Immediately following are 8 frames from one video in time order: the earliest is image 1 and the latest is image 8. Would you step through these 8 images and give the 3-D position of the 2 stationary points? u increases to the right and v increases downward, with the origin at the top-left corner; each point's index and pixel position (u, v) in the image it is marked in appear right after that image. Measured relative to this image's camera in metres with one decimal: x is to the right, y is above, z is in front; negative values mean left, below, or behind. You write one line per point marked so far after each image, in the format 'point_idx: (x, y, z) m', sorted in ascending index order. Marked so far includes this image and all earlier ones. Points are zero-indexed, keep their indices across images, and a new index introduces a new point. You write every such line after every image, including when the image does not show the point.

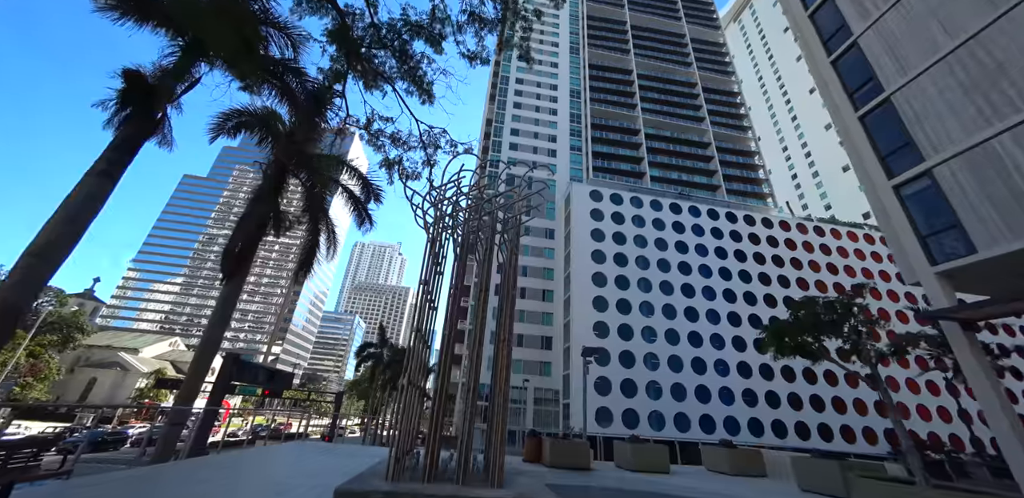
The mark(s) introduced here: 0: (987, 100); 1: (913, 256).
0: (+11.9, +3.7, +9.3) m
1: (+11.3, -0.2, +10.4) m
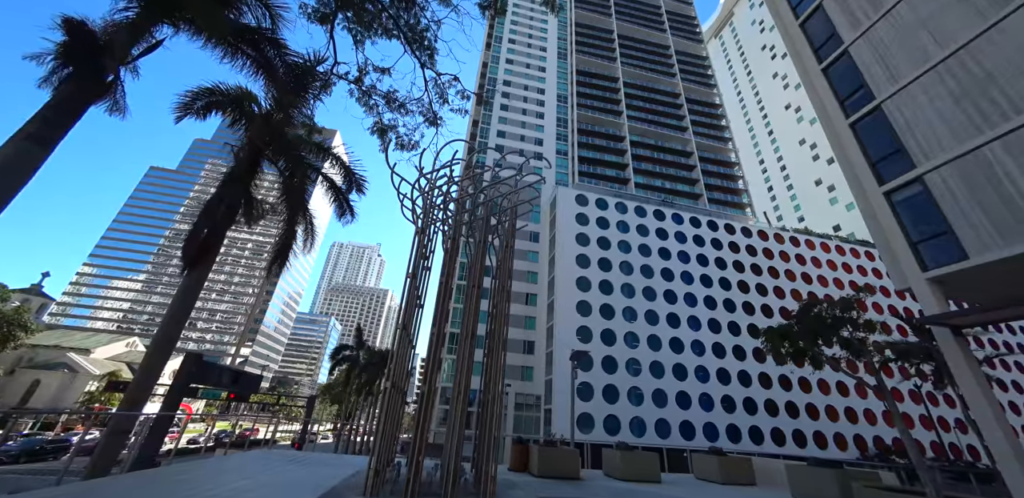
0: (+11.8, +3.5, +9.4) m
1: (+11.0, -0.4, +10.5) m
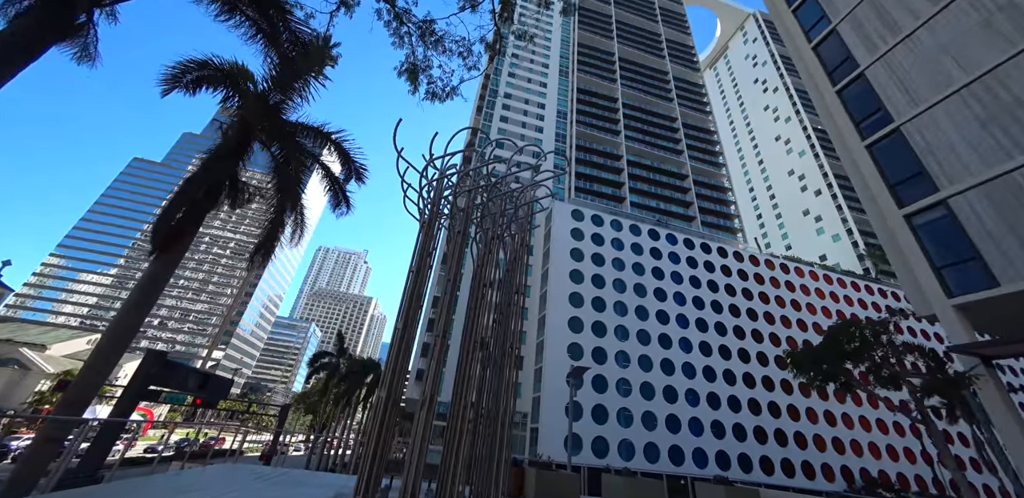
0: (+12.2, +2.8, +9.2) m
1: (+11.2, -1.0, +10.1) m
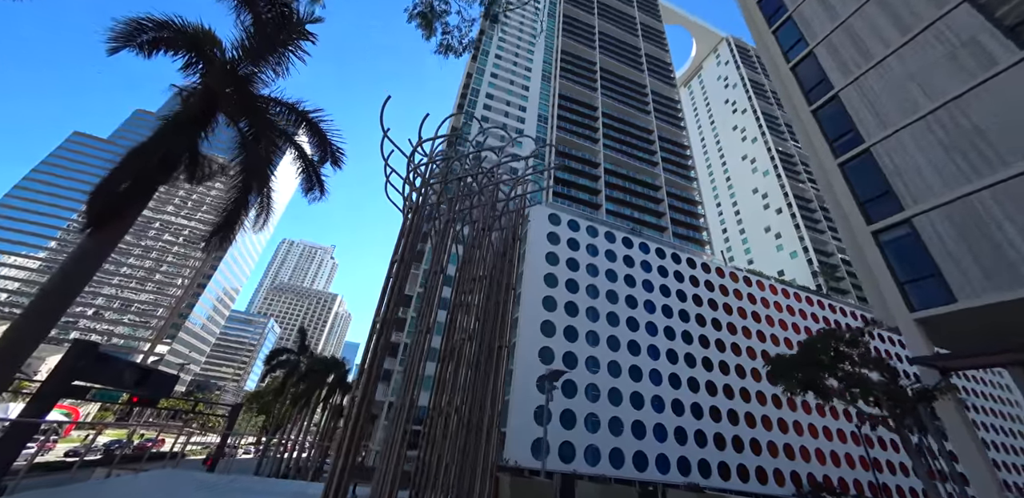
0: (+11.9, +2.3, +9.8) m
1: (+10.7, -1.5, +10.5) m
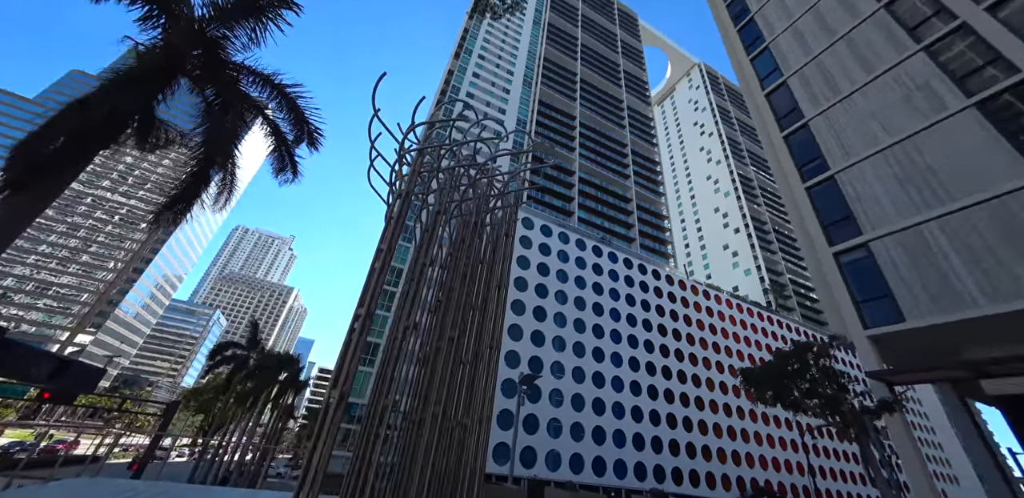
0: (+11.6, +1.6, +10.7) m
1: (+10.1, -2.1, +11.3) m
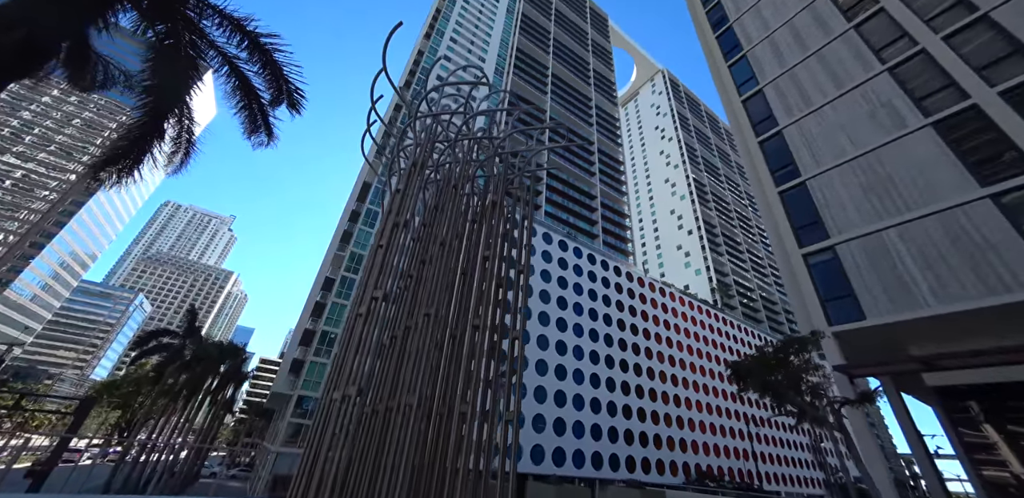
0: (+11.4, +1.5, +11.6) m
1: (+9.7, -2.2, +12.0) m
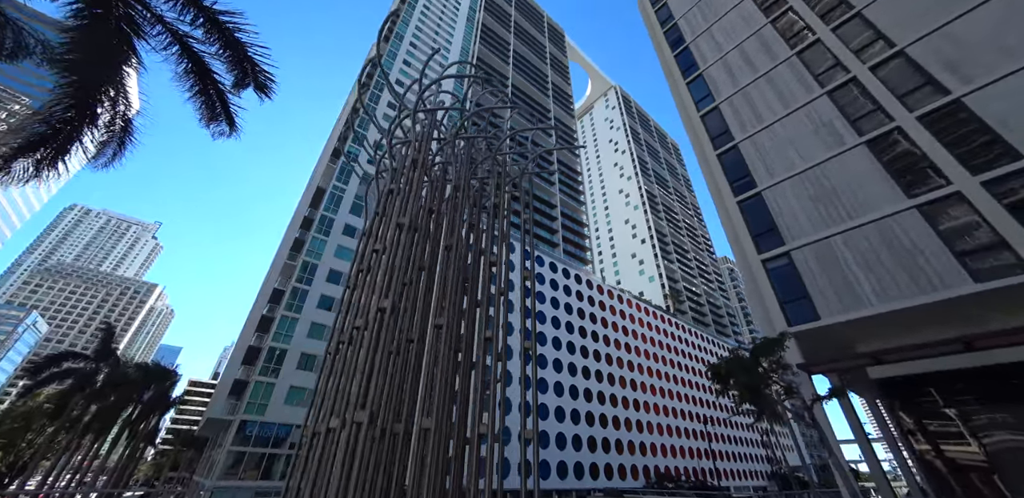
0: (+10.7, +1.3, +12.8) m
1: (+8.9, -2.4, +12.9) m
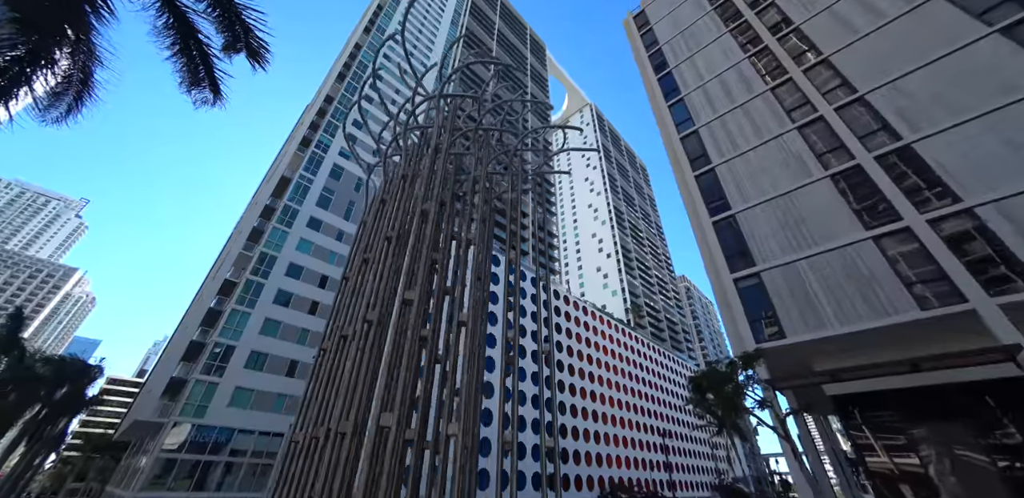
0: (+10.3, +0.5, +13.6) m
1: (+8.3, -3.1, +13.5) m
